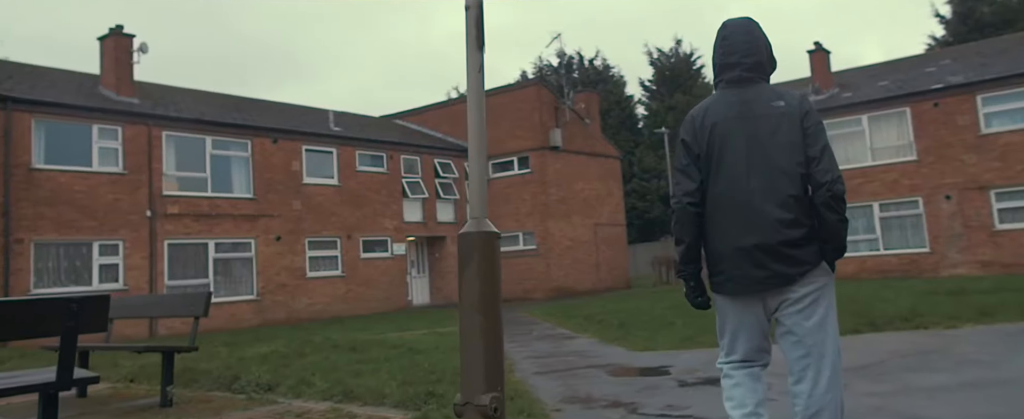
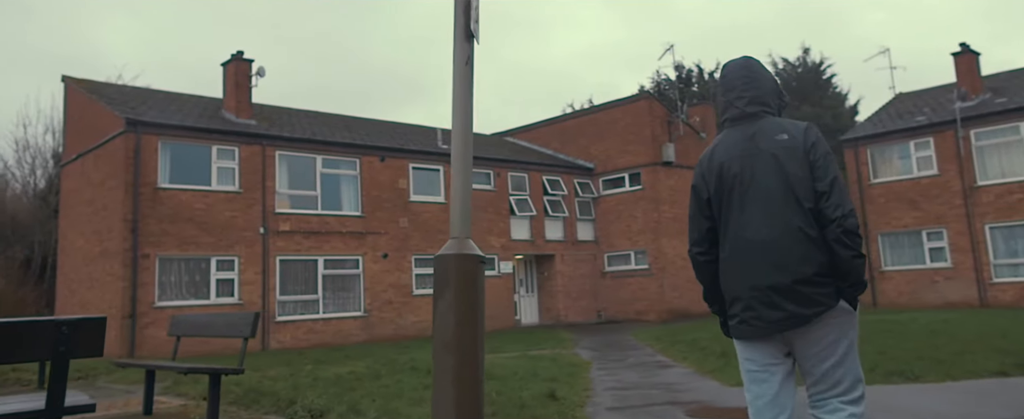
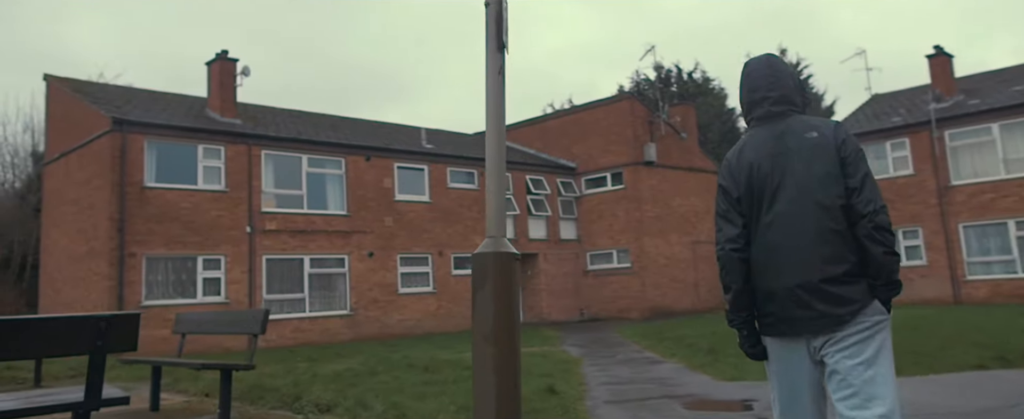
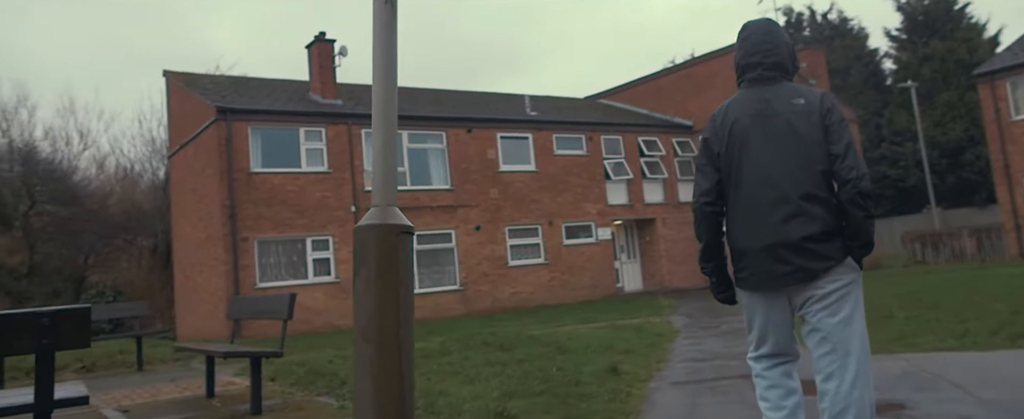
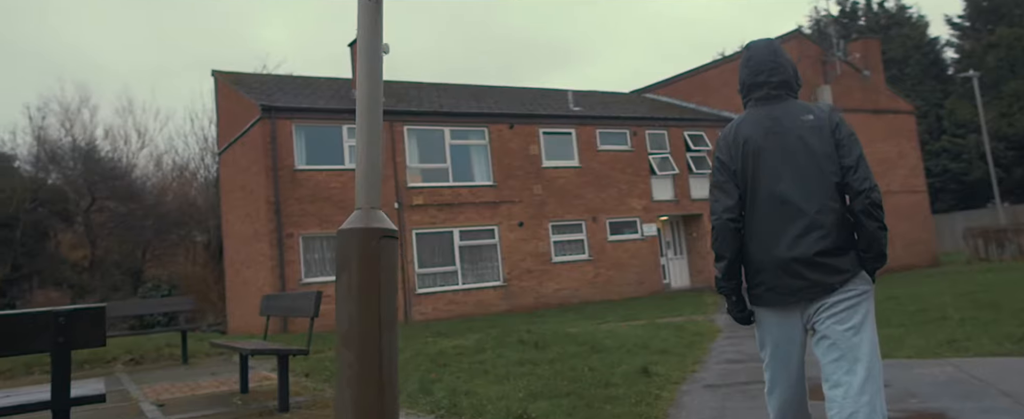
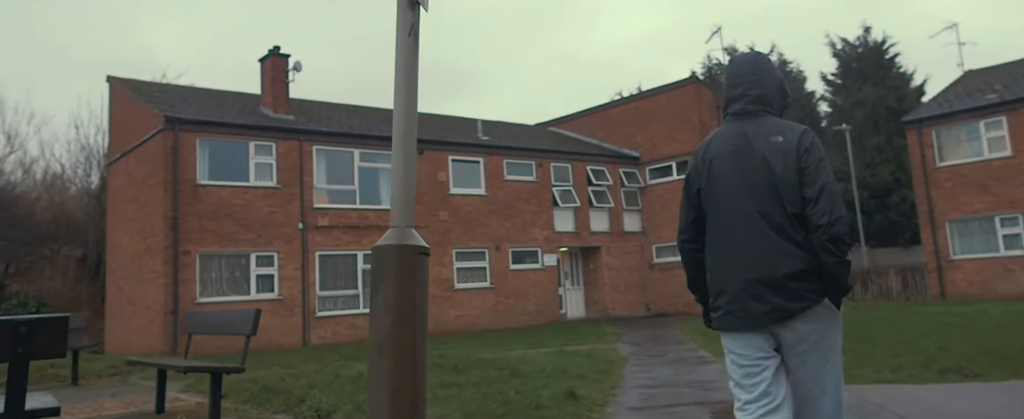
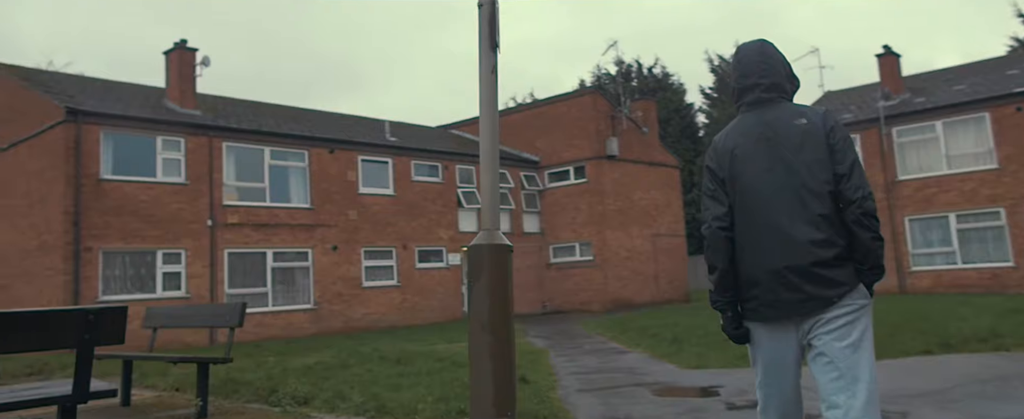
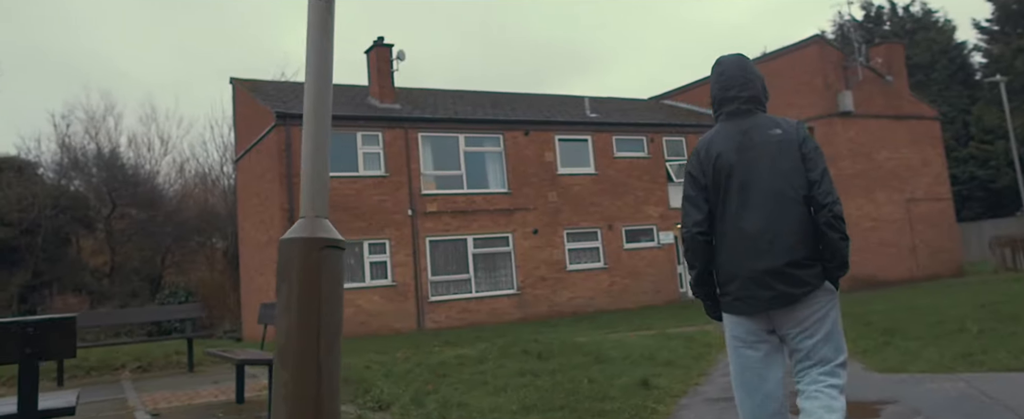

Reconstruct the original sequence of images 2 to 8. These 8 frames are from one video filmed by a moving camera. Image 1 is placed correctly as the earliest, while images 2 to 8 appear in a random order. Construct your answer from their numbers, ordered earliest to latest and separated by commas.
7, 3, 2, 6, 4, 5, 8
